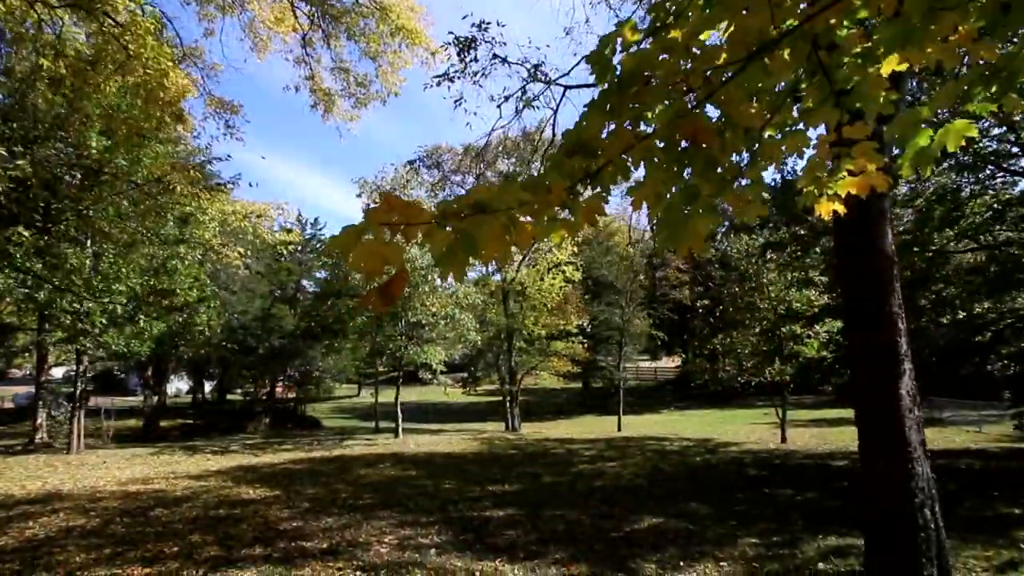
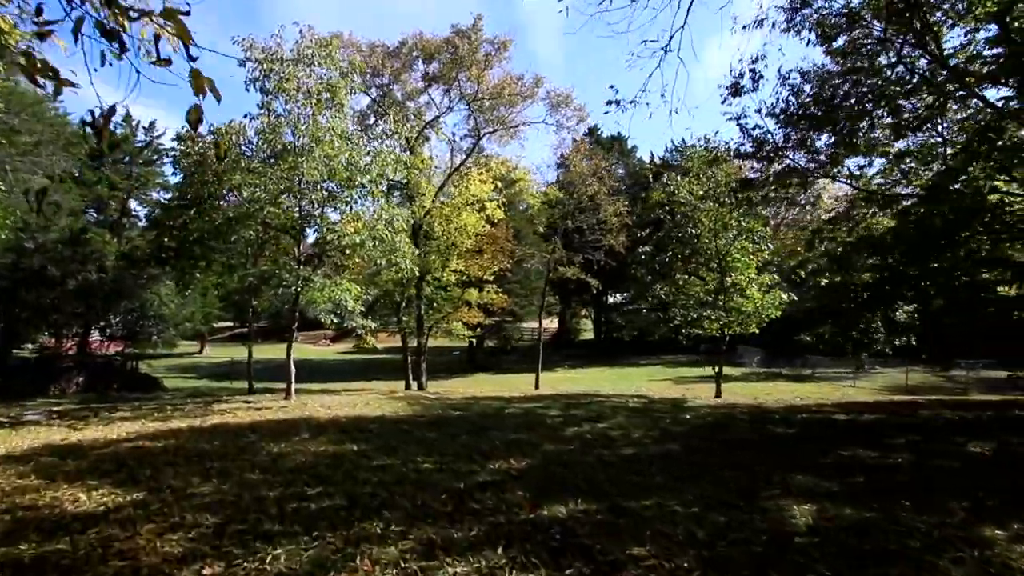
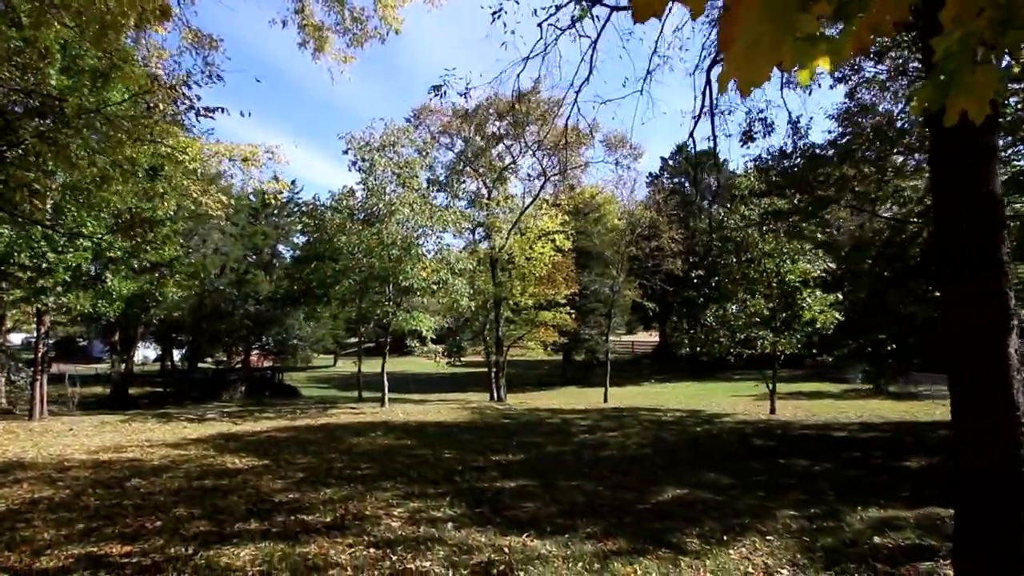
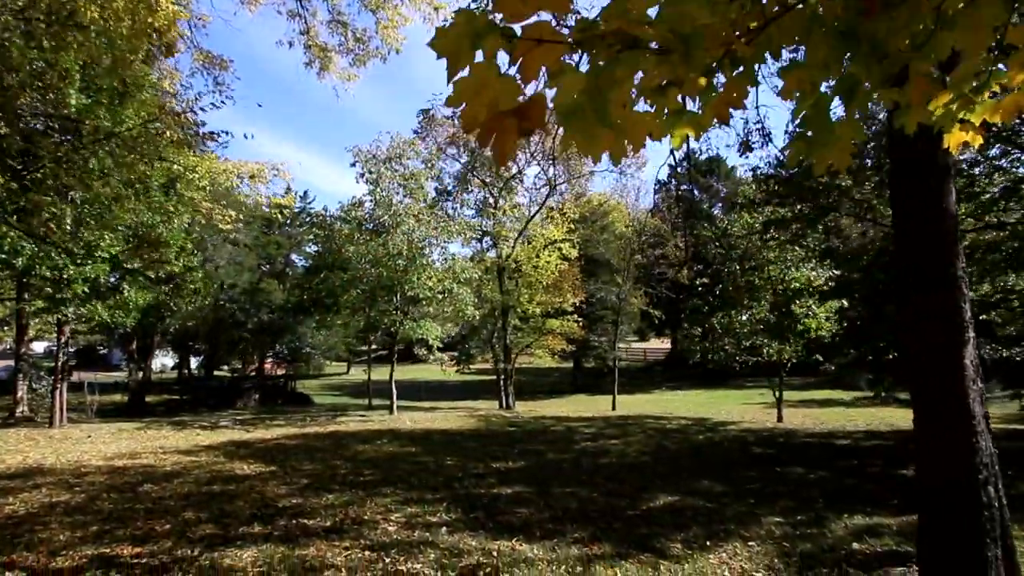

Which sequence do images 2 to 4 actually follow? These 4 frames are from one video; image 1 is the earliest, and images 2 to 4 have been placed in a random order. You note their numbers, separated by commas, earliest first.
4, 3, 2
